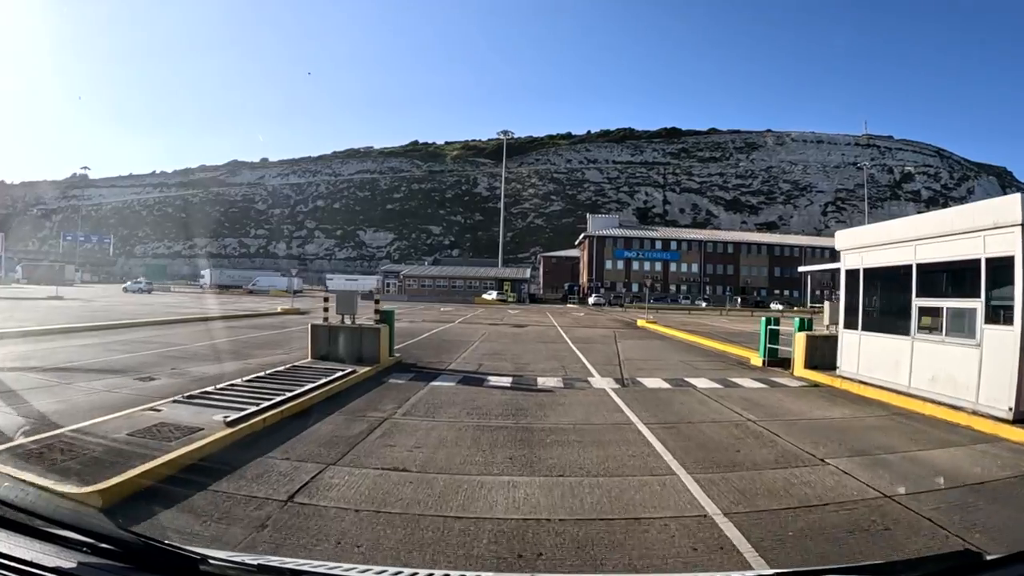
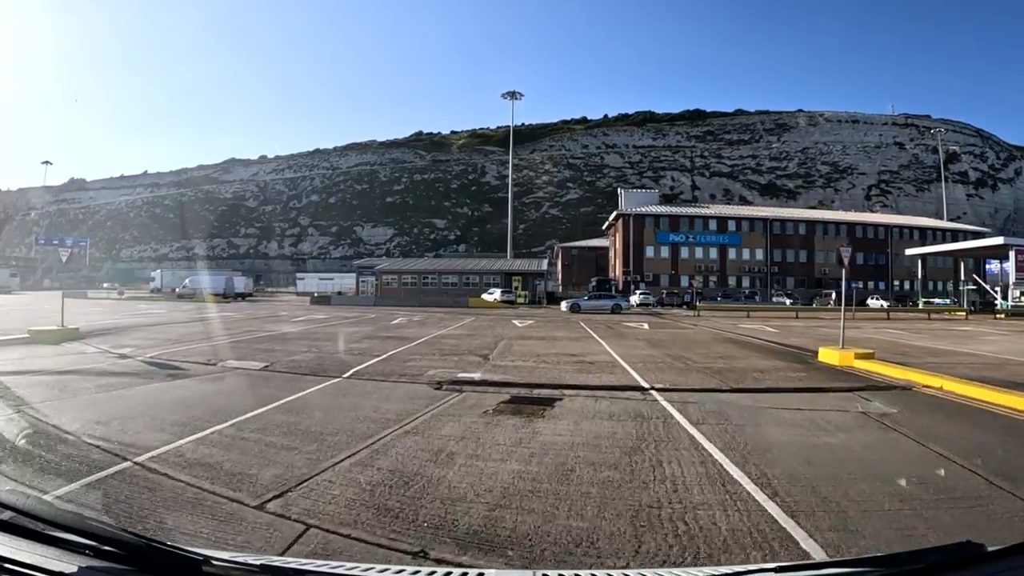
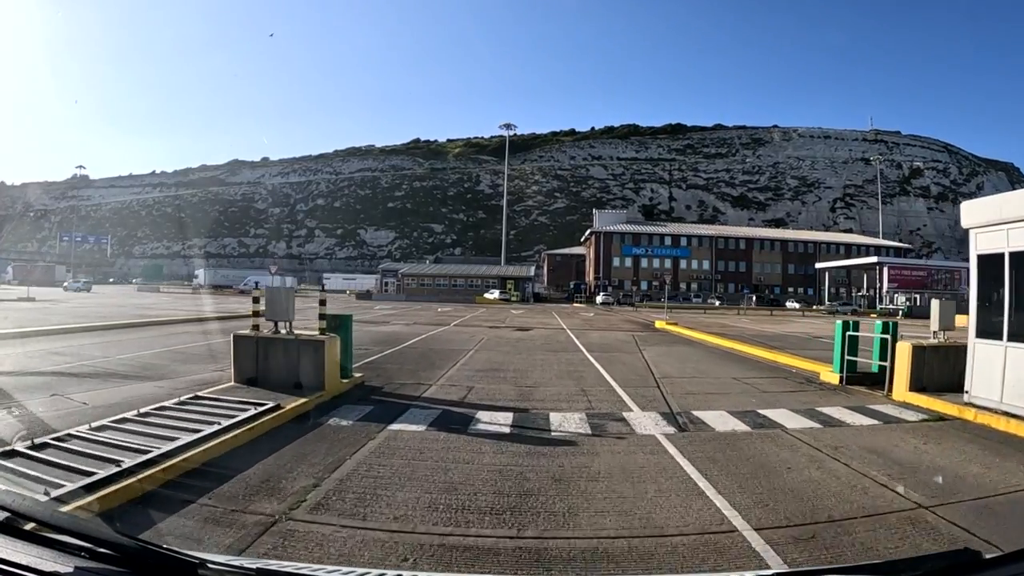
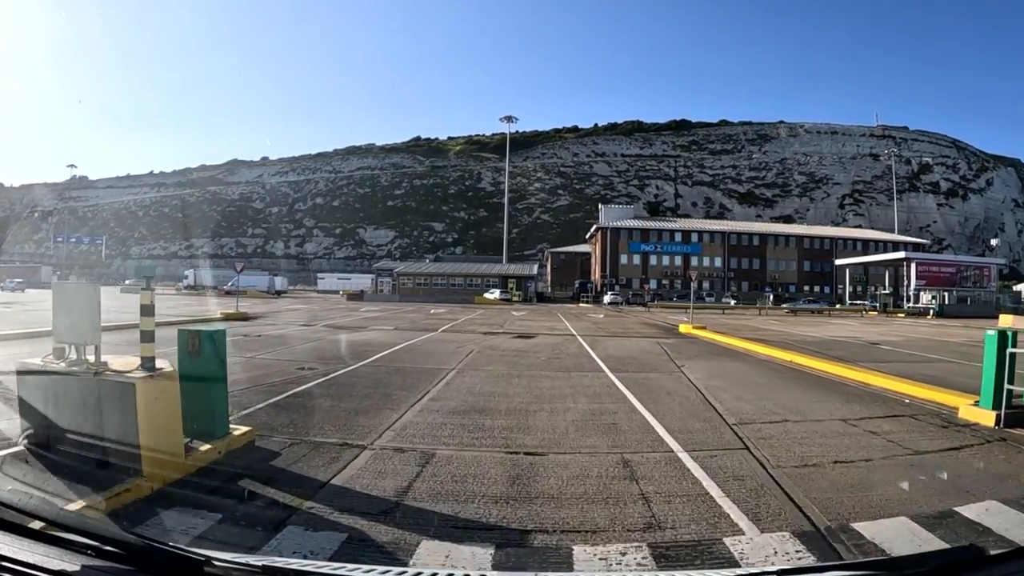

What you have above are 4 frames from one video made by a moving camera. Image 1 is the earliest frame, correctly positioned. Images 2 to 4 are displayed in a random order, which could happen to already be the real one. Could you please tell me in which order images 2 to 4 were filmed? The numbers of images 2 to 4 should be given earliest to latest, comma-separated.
3, 4, 2
